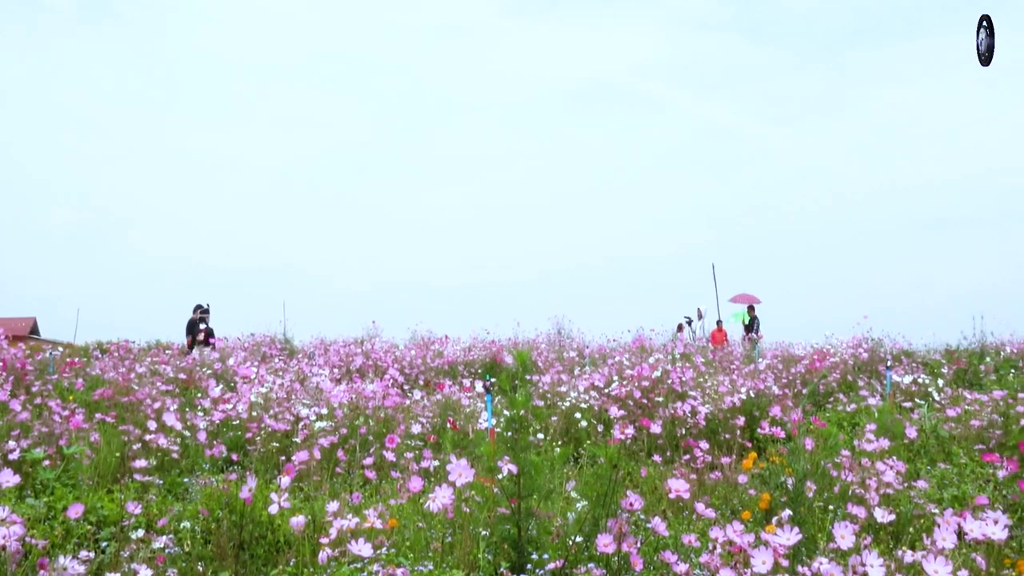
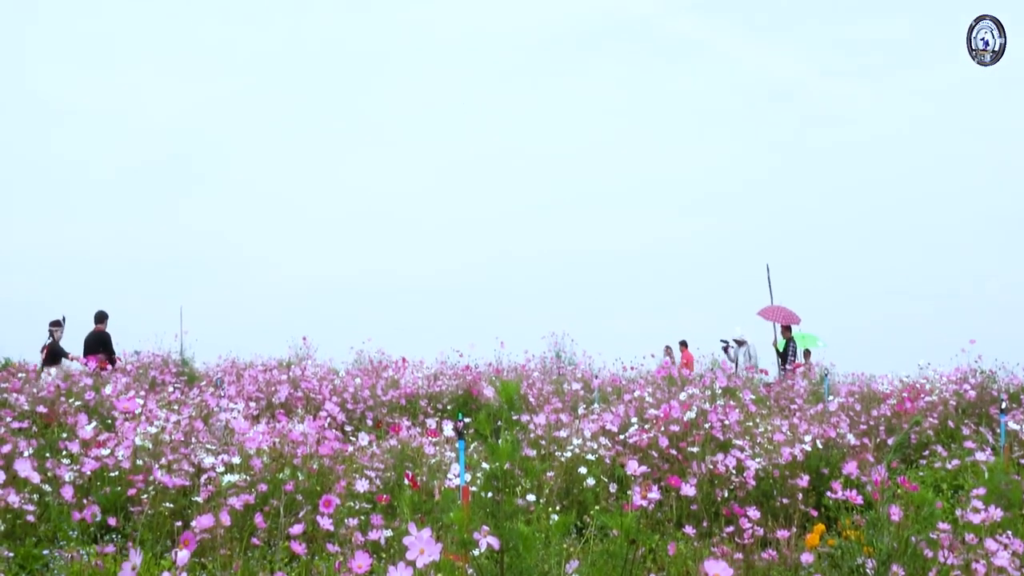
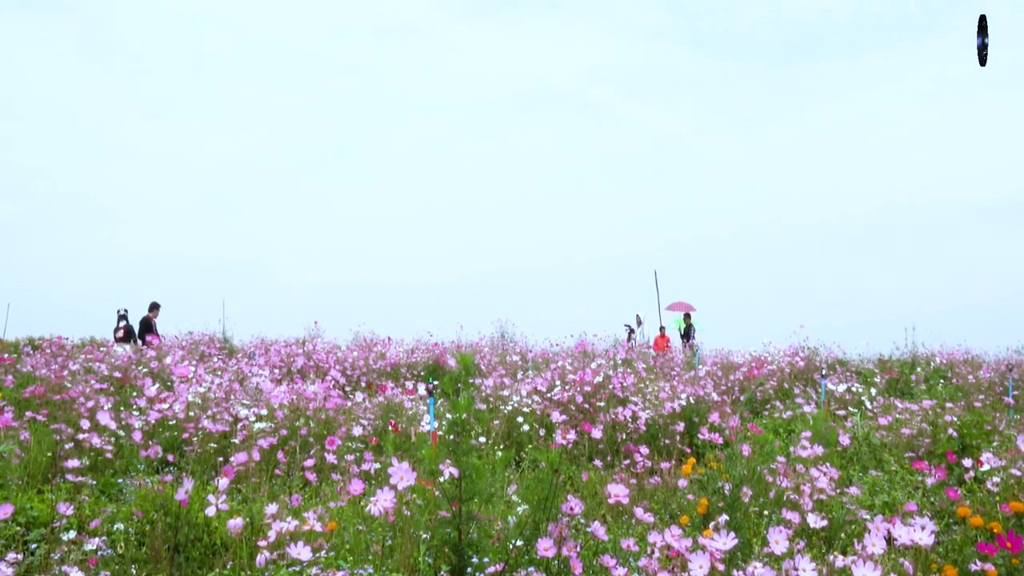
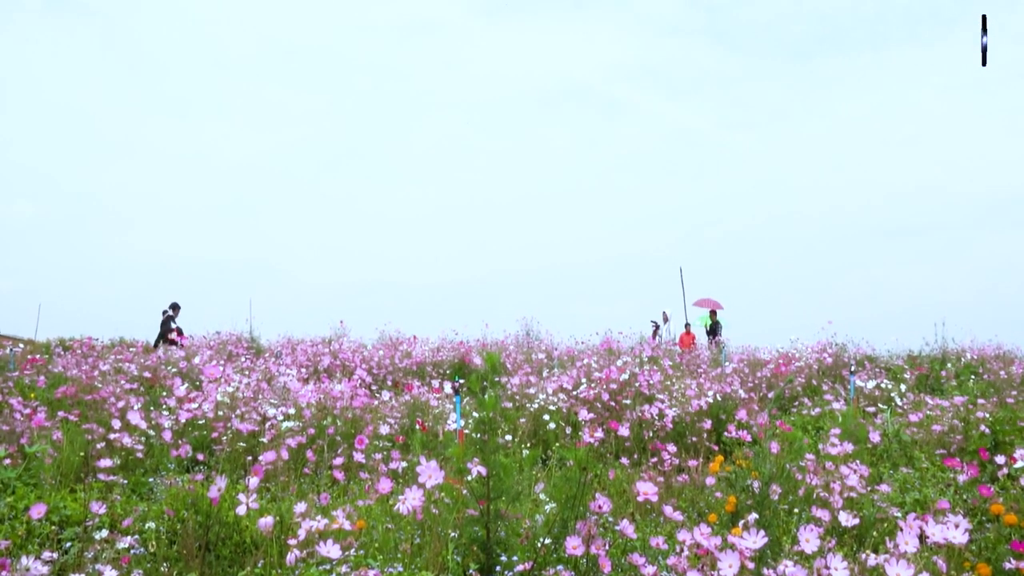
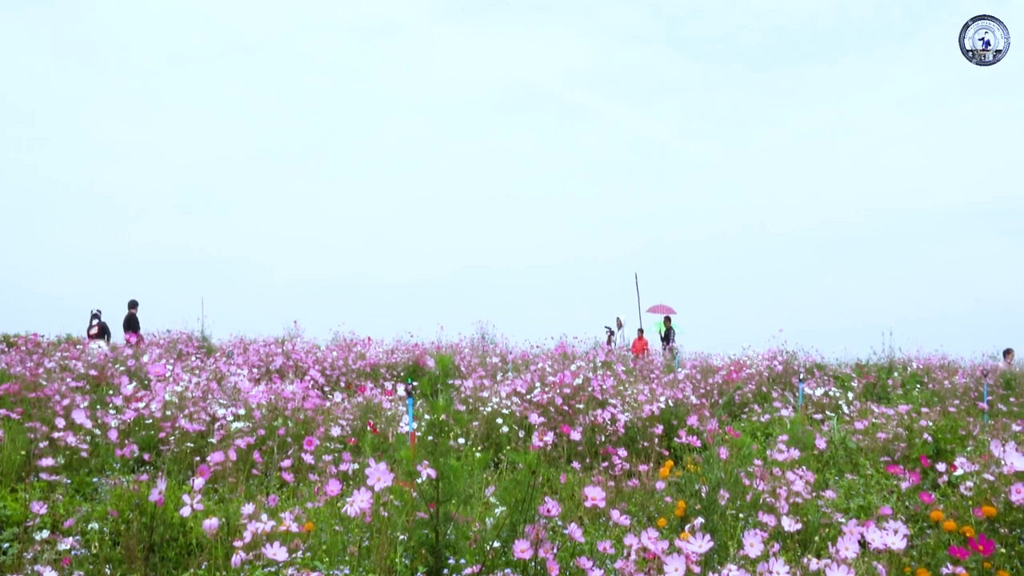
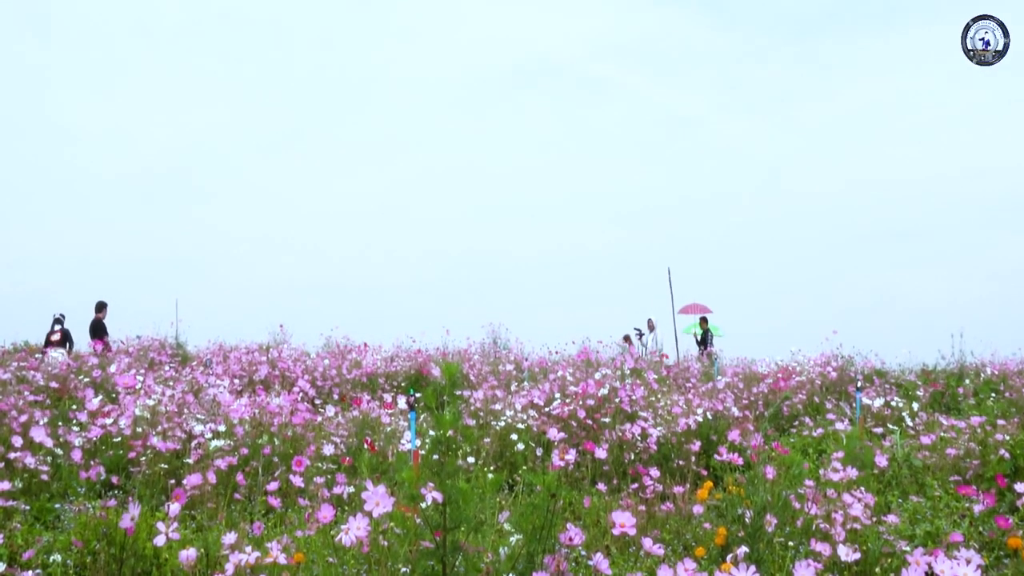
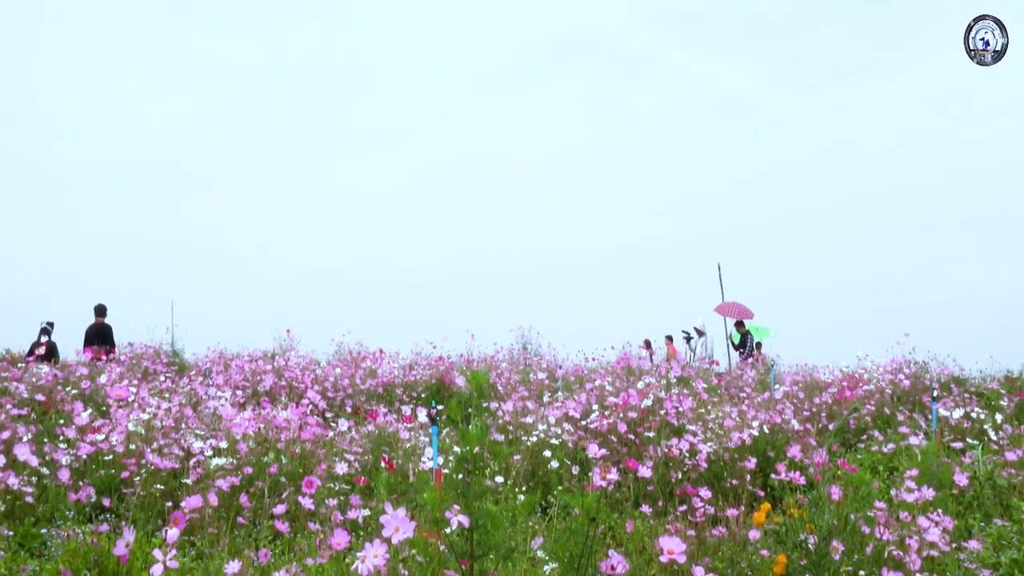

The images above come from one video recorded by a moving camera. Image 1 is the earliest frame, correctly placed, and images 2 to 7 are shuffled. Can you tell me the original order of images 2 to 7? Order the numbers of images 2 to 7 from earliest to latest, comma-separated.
4, 3, 5, 6, 7, 2
